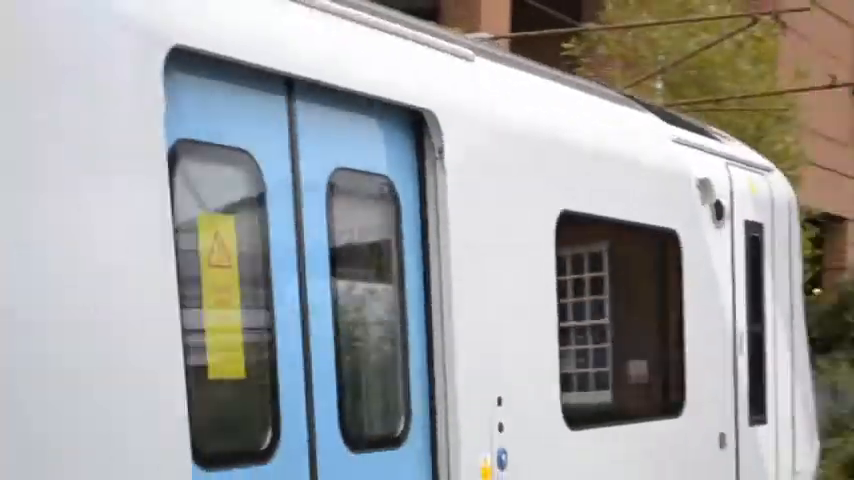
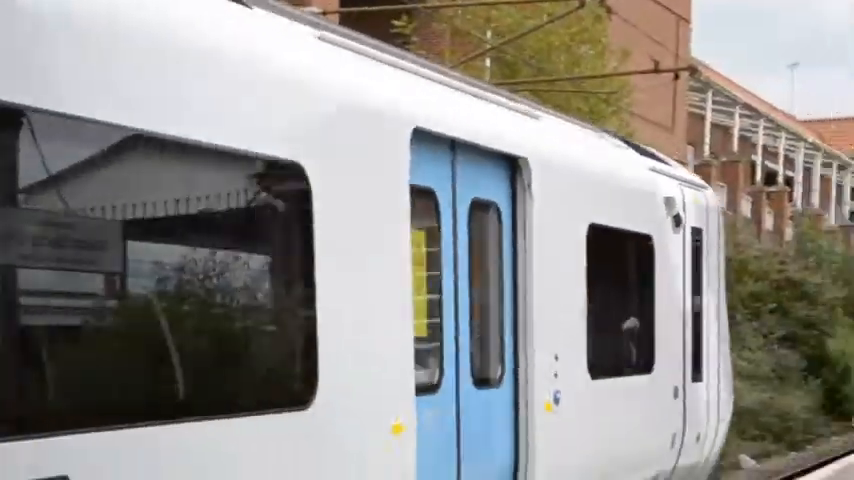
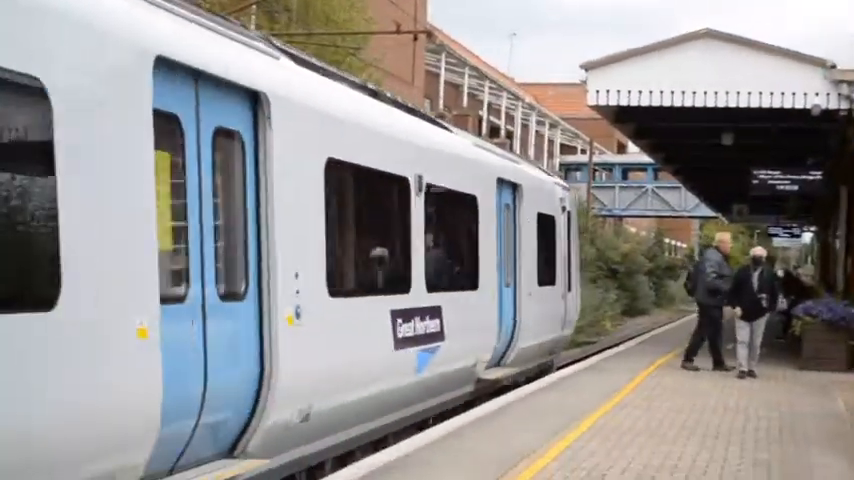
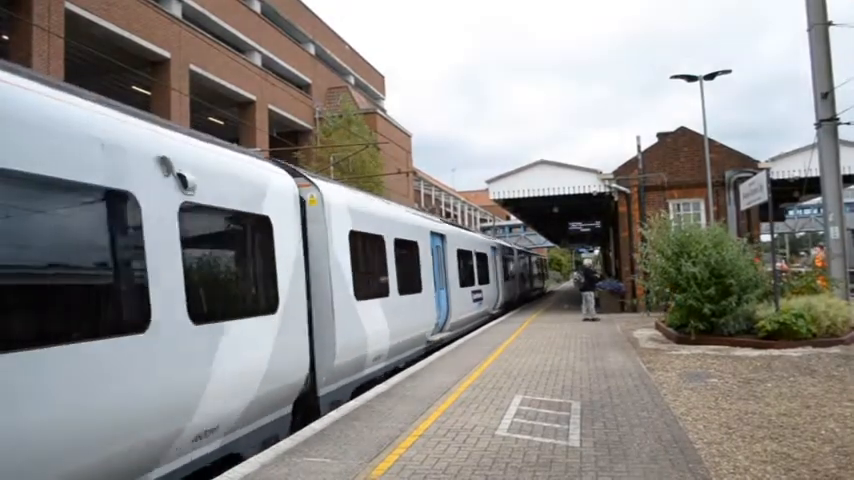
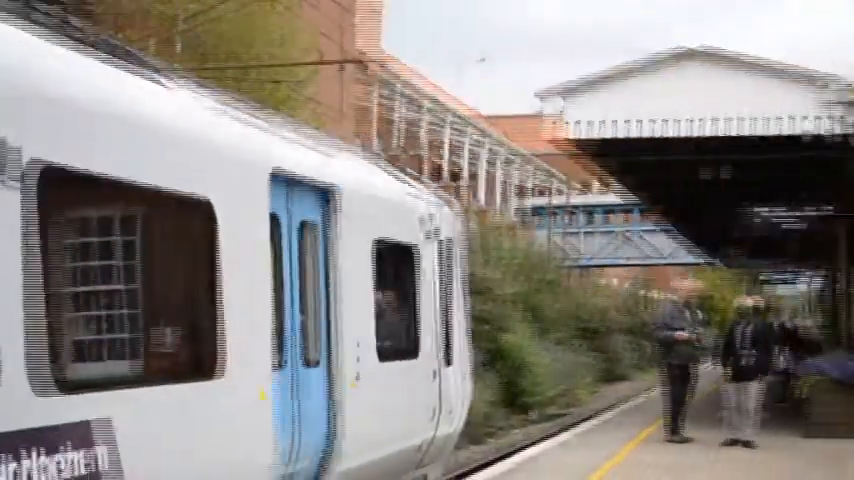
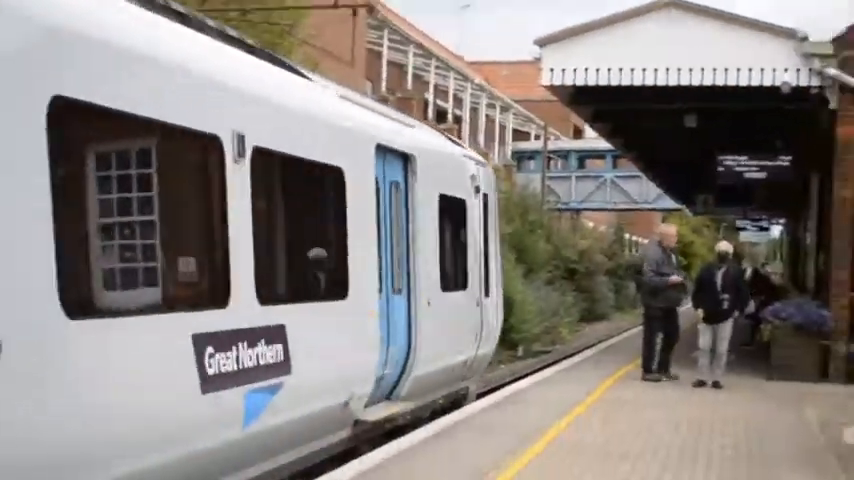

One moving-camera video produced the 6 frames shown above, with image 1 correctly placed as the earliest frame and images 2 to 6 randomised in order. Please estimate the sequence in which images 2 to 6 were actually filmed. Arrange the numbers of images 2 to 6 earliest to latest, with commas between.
2, 5, 6, 3, 4
